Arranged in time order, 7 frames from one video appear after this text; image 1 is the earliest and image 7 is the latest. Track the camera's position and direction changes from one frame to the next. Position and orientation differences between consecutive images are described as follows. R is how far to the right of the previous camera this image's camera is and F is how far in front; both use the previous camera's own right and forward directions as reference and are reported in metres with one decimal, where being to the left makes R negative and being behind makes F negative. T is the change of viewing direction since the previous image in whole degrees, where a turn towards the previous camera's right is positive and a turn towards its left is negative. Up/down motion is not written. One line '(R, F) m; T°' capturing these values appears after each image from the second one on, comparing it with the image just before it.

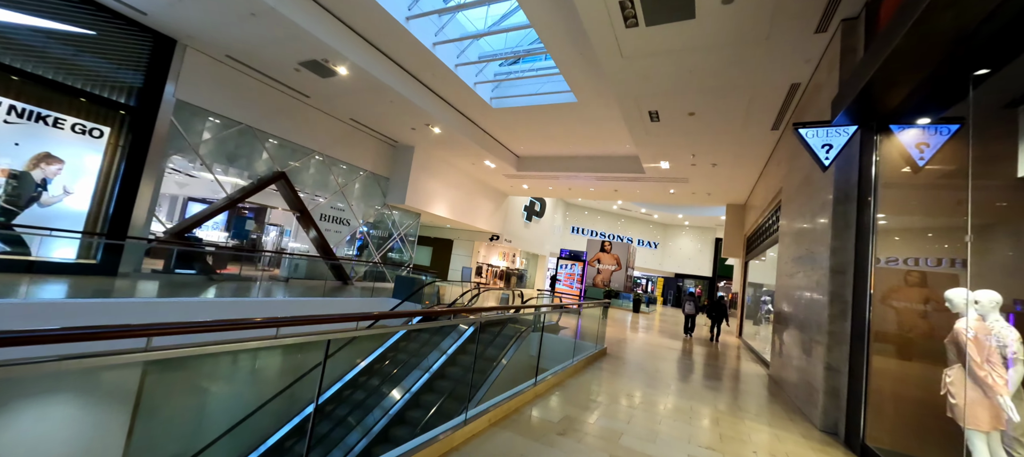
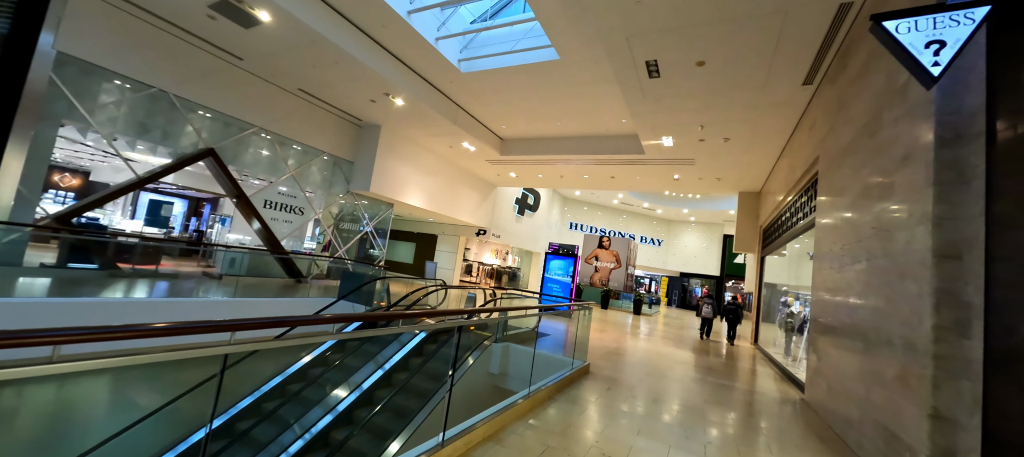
(+0.6, +1.4) m; -1°
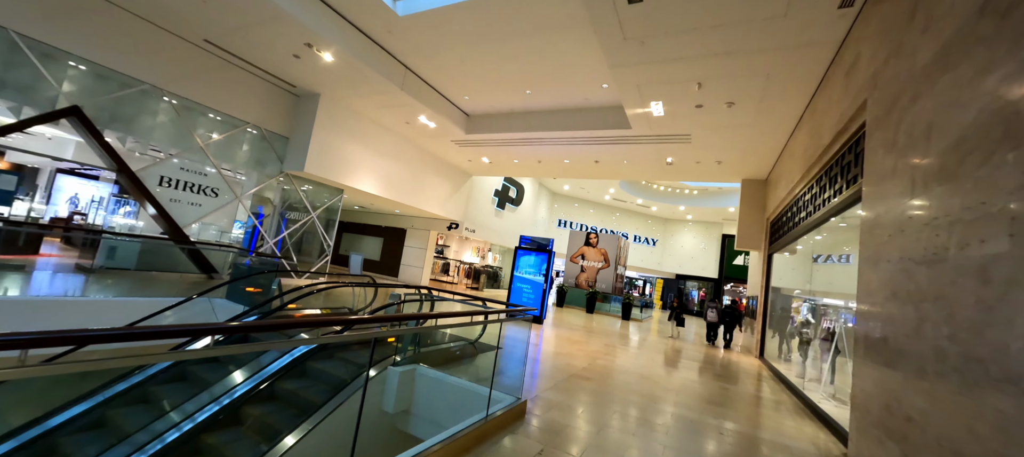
(+0.7, +1.5) m; 0°
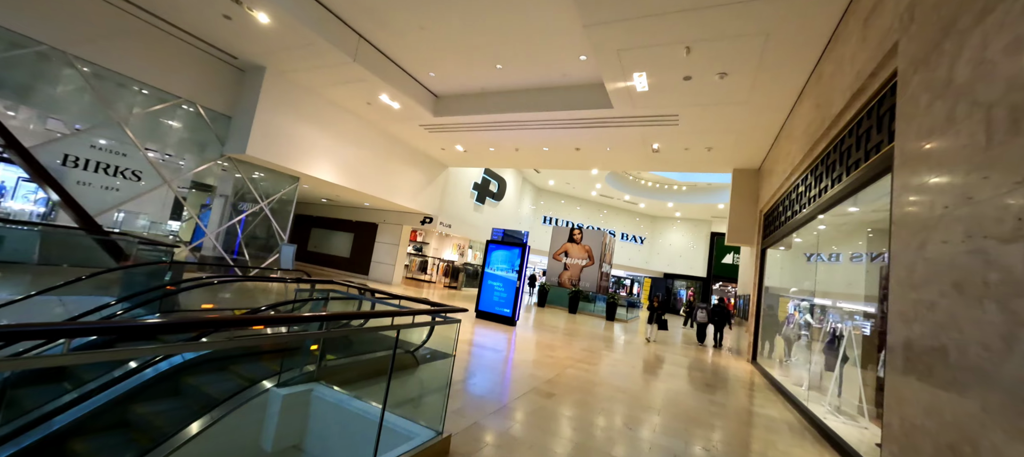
(+0.4, +0.8) m; +1°
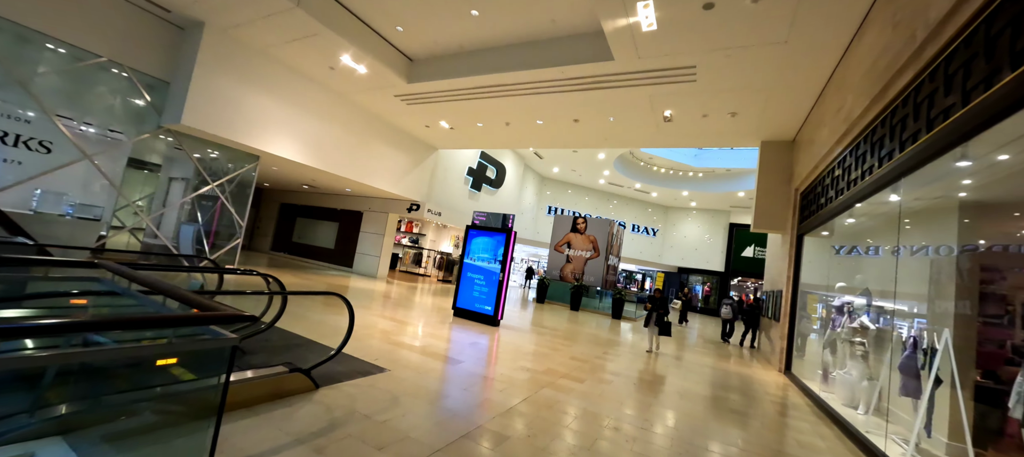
(+0.5, +1.1) m; -2°
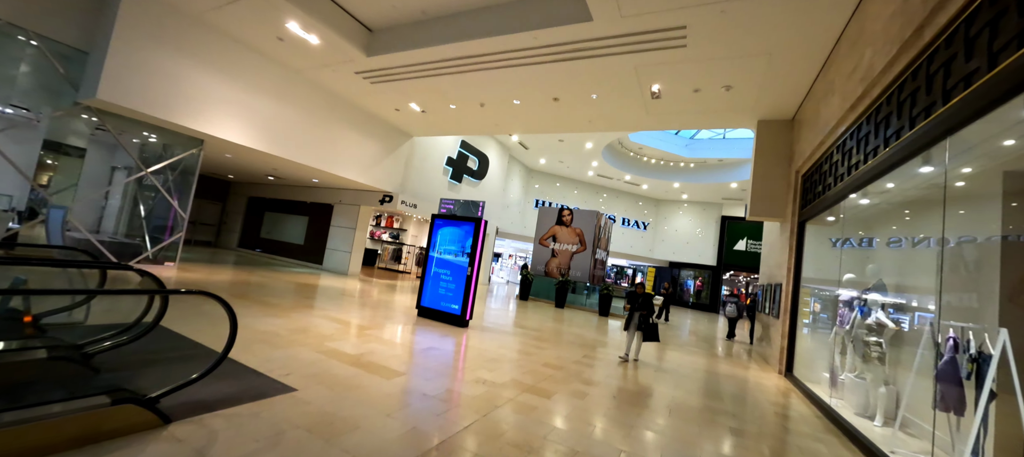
(+0.3, +0.7) m; +1°
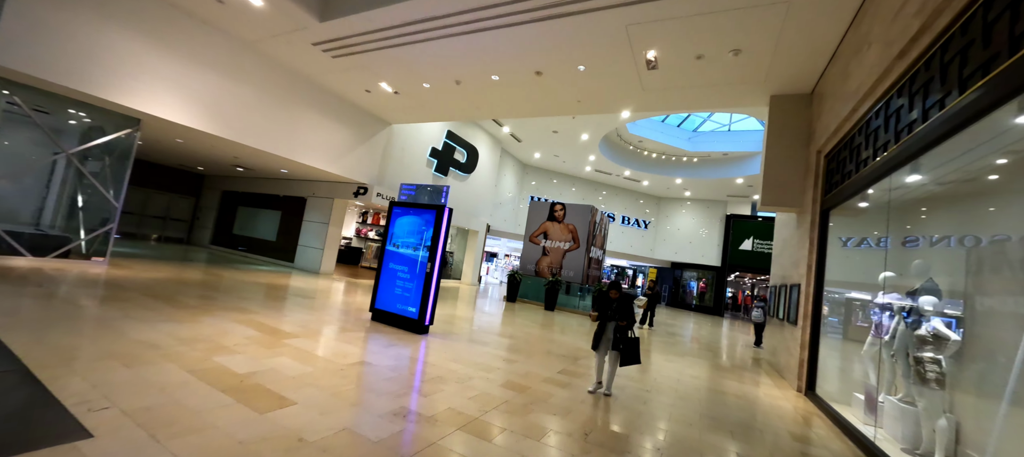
(+0.4, +0.8) m; 0°
